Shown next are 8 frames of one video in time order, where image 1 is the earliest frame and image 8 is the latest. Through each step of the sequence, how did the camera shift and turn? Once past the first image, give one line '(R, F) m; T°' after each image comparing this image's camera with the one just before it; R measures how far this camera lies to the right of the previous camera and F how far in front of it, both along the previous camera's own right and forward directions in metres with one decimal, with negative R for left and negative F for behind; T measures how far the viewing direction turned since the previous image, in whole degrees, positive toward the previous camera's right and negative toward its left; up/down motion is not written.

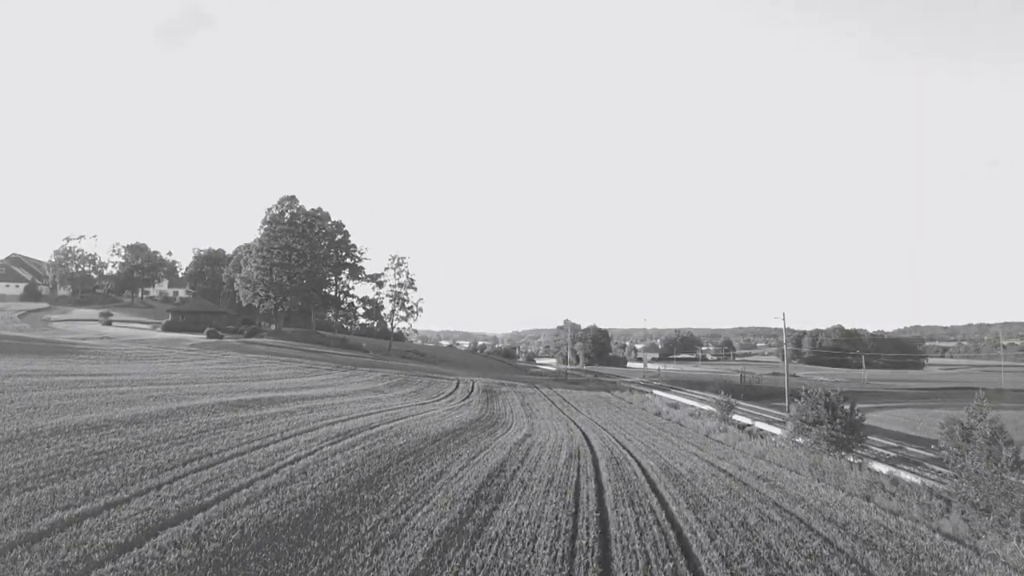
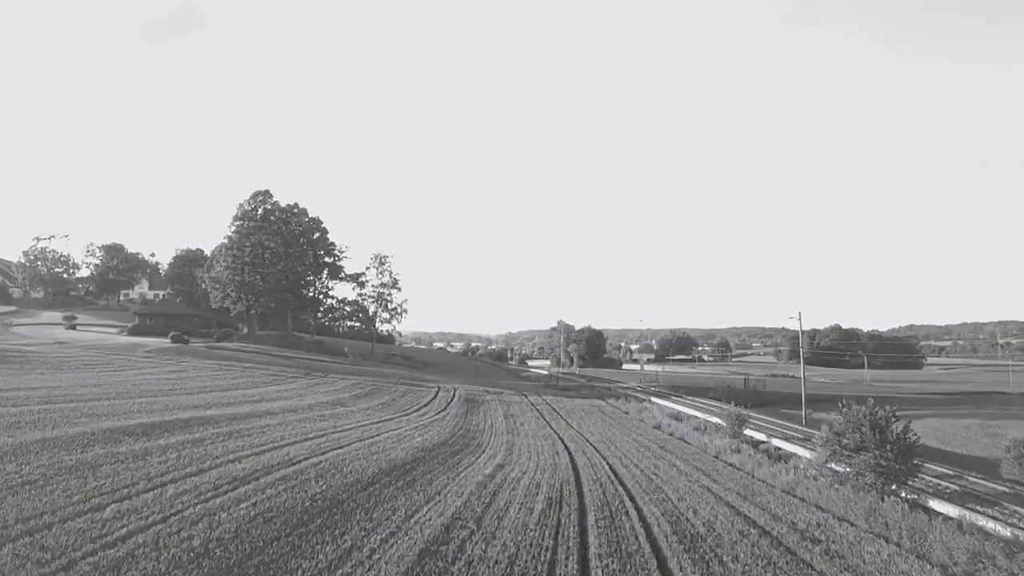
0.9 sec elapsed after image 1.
(+0.7, +4.7) m; 0°
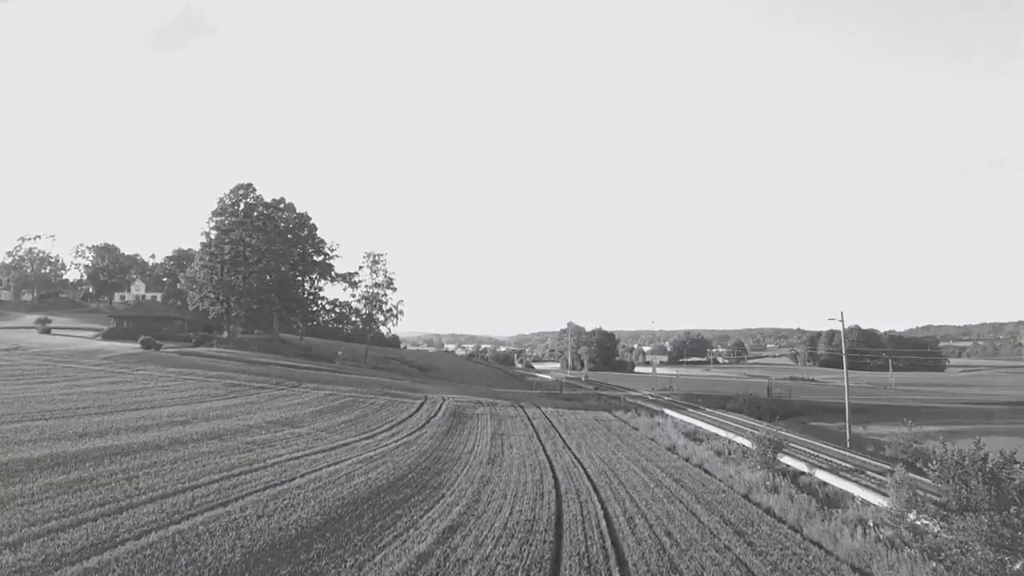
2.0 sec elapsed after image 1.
(+1.1, +5.7) m; -1°
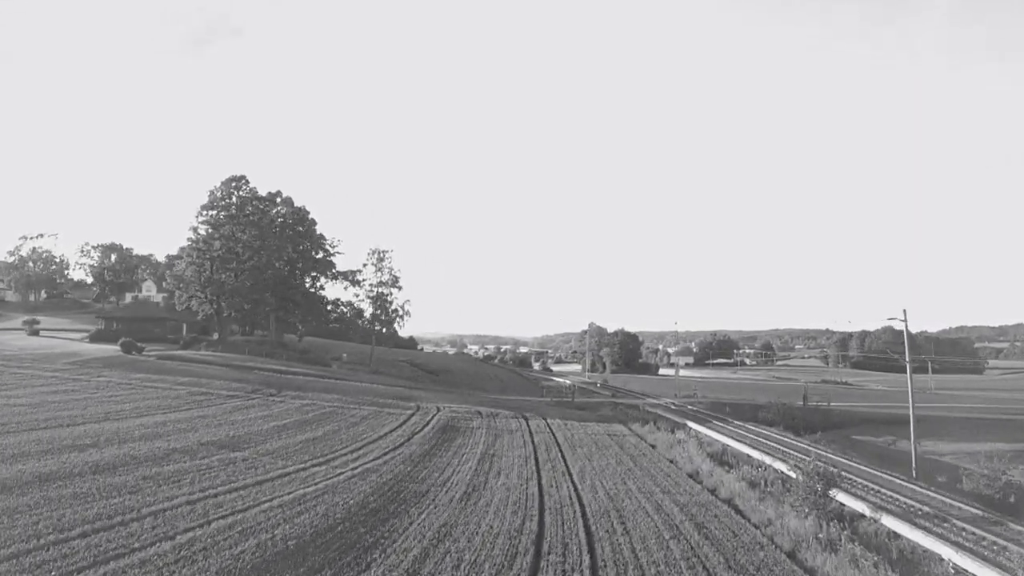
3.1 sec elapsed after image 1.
(+1.2, +5.2) m; -2°
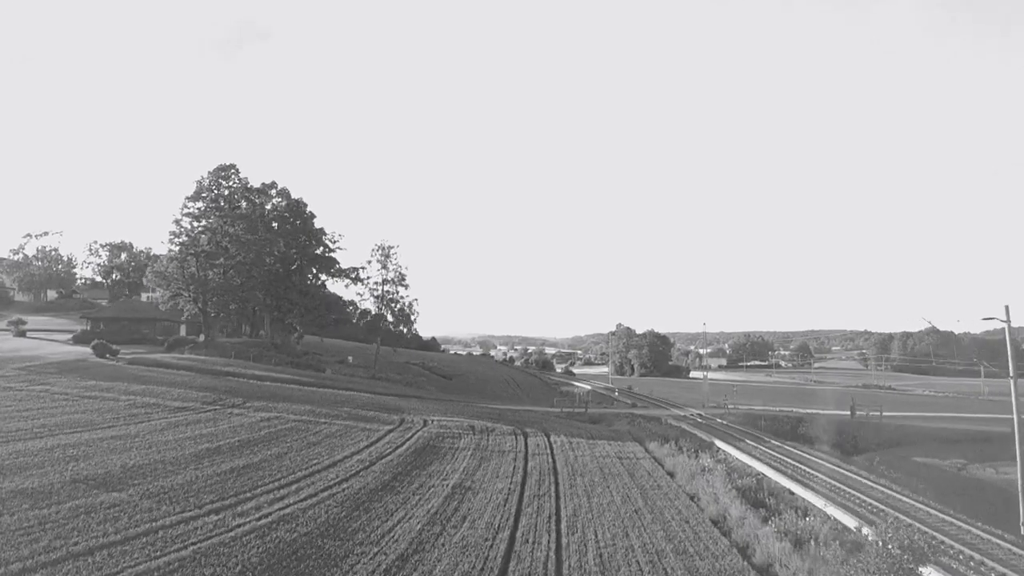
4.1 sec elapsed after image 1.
(+1.6, +5.8) m; -2°
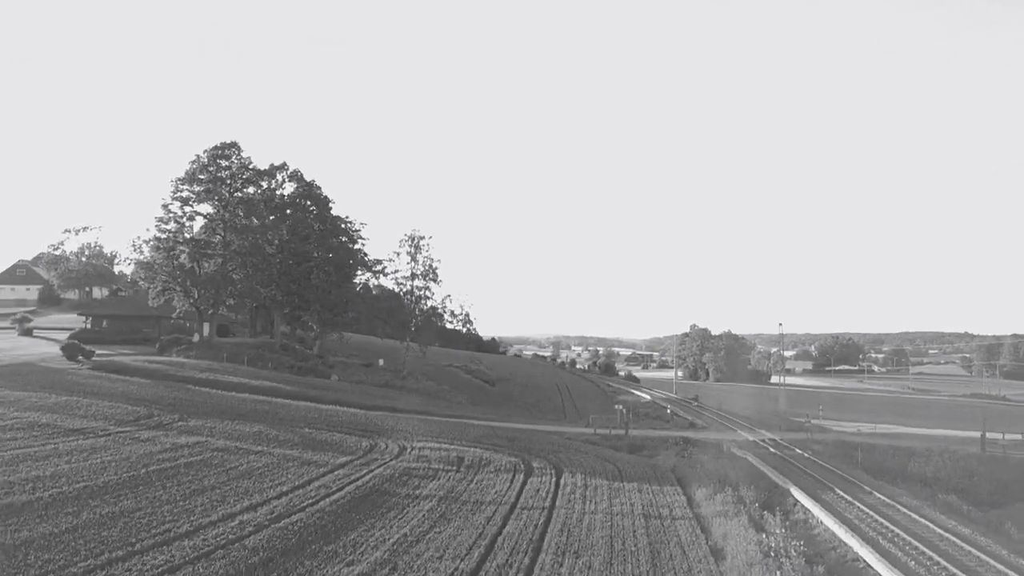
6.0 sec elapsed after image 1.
(+2.7, +9.2) m; -6°
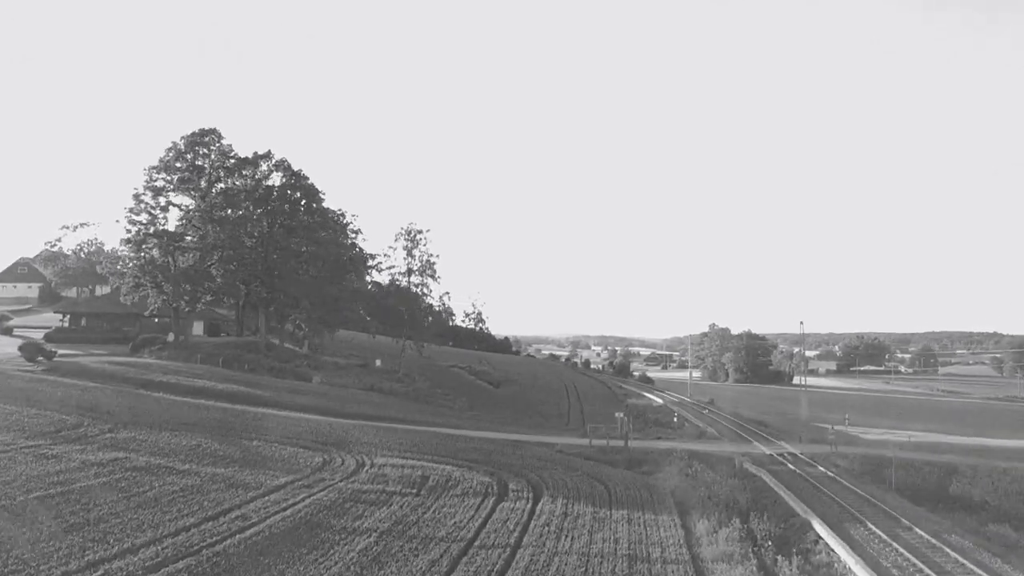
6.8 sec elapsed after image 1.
(+1.5, +3.9) m; -2°
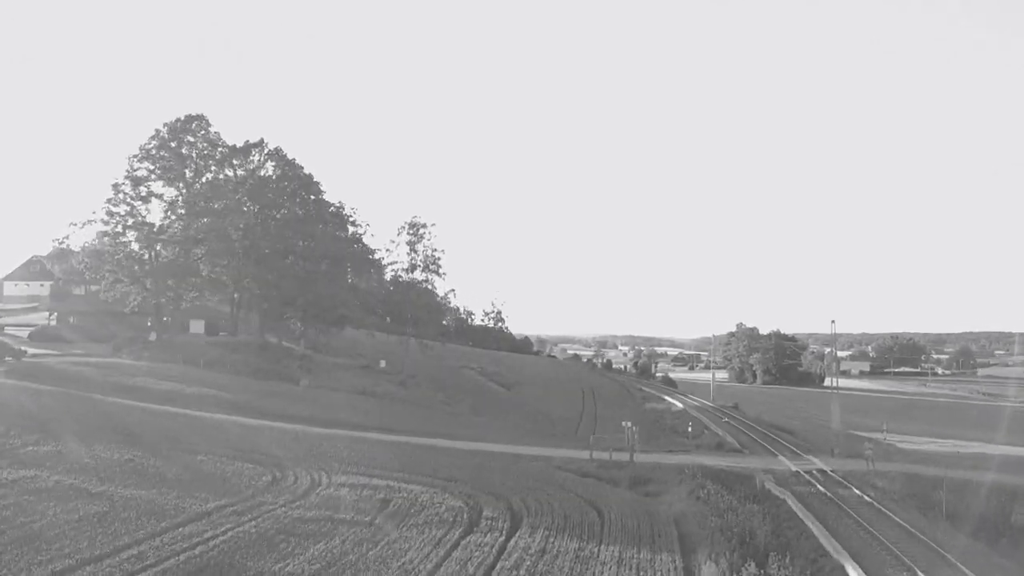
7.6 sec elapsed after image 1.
(+1.4, +3.6) m; -2°
